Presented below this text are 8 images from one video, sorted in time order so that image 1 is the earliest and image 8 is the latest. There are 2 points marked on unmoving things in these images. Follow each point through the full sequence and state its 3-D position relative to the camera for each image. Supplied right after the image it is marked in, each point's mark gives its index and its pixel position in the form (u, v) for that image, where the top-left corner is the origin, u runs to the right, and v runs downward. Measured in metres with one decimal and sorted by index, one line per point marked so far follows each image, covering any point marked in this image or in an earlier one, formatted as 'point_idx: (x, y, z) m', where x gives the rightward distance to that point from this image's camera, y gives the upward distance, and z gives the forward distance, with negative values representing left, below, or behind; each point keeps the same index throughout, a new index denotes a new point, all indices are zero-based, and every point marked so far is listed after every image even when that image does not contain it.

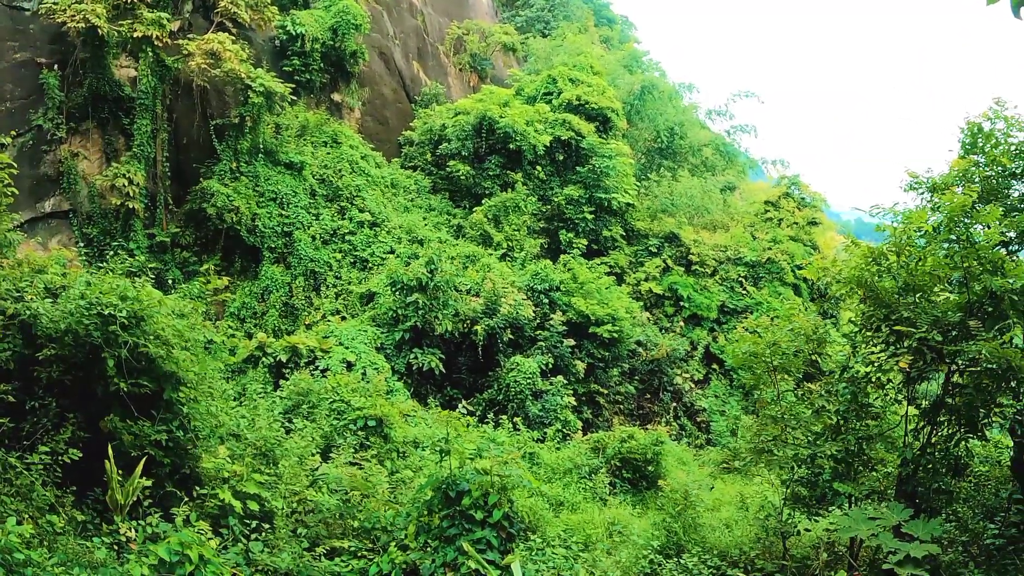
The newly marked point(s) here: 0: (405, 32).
0: (-2.1, +5.0, +12.5) m
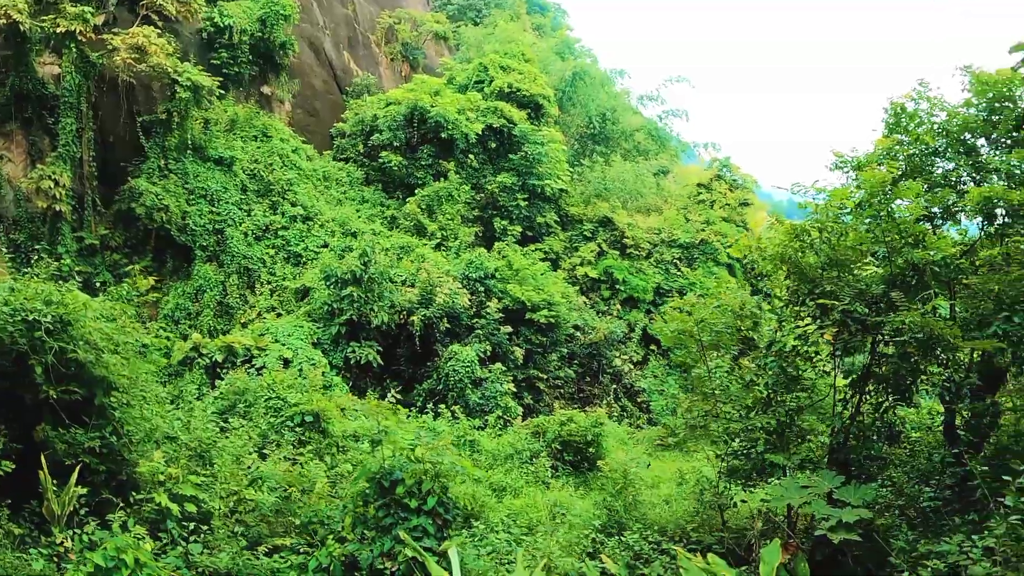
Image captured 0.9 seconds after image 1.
0: (-3.4, +5.1, +12.3) m
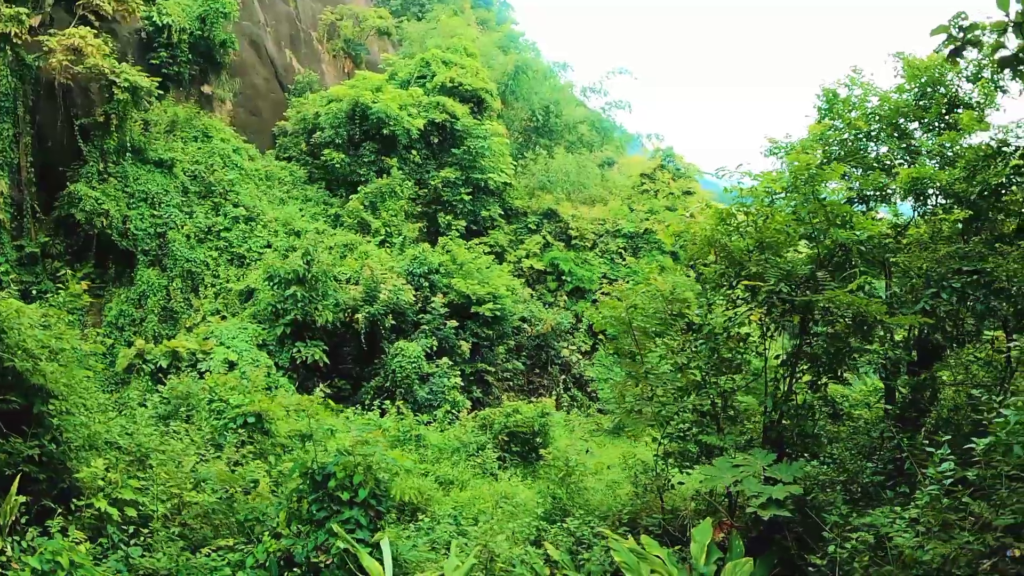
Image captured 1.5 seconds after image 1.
0: (-4.4, +5.1, +12.1) m
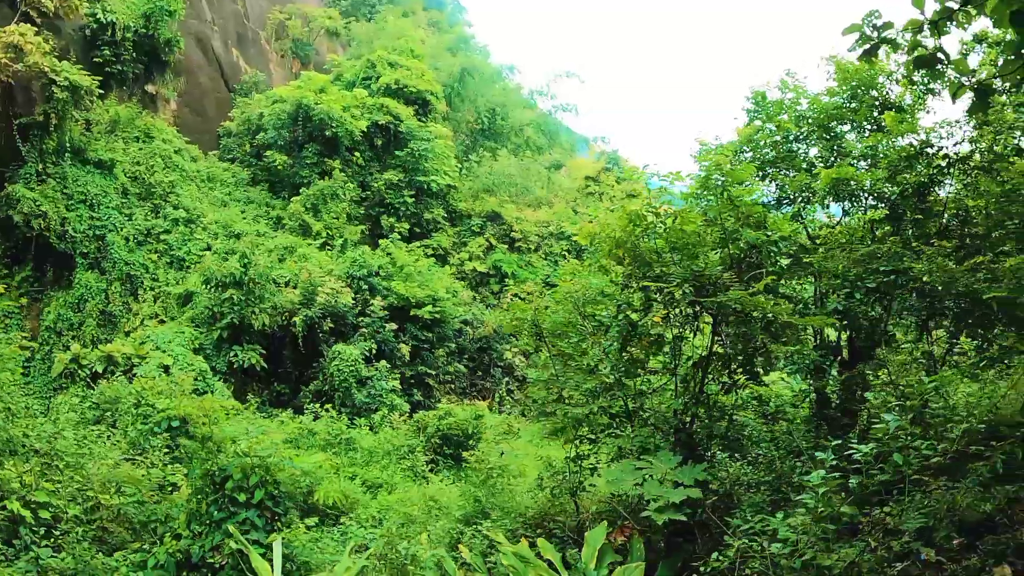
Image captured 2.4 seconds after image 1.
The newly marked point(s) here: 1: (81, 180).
0: (-5.3, +5.0, +12.0) m
1: (-5.9, +1.5, +8.9) m
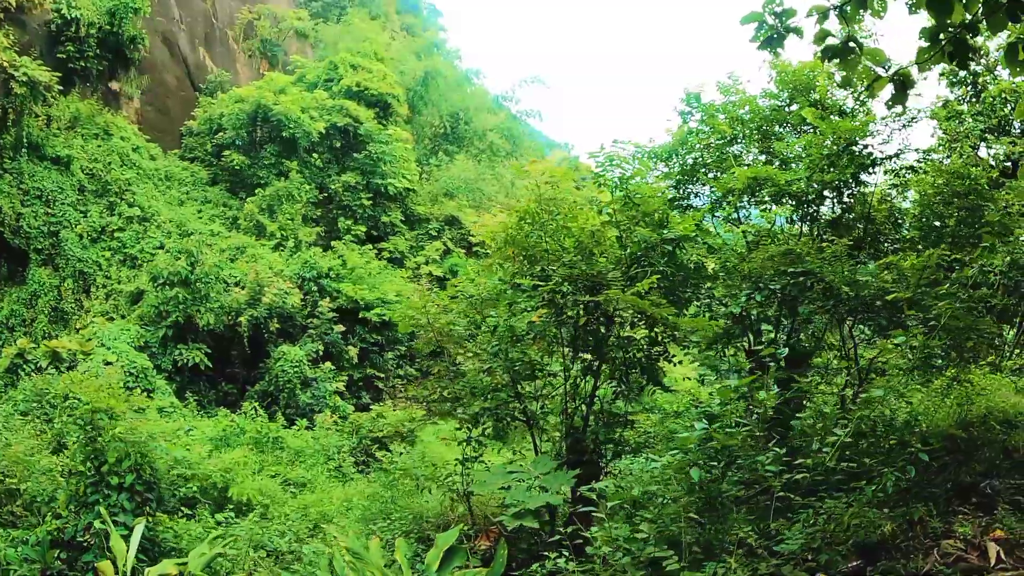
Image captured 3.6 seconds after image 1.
0: (-5.9, +5.0, +12.0) m
1: (-6.5, +1.5, +8.8) m
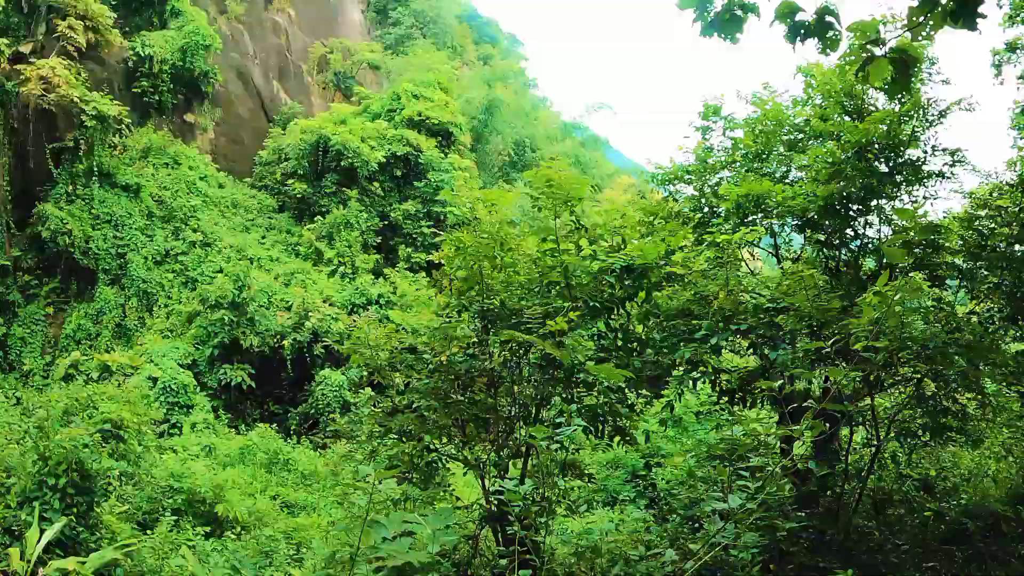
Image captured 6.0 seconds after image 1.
0: (-4.6, +4.6, +12.7) m
1: (-5.8, +1.3, +9.4) m
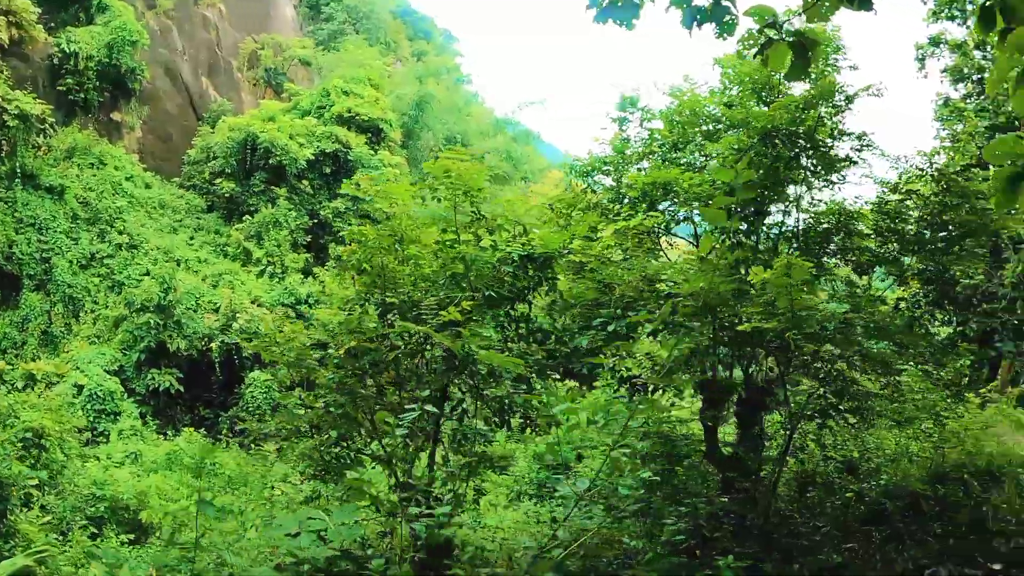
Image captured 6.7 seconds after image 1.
0: (-5.6, +4.5, +12.4) m
1: (-6.6, +1.2, +9.1) m
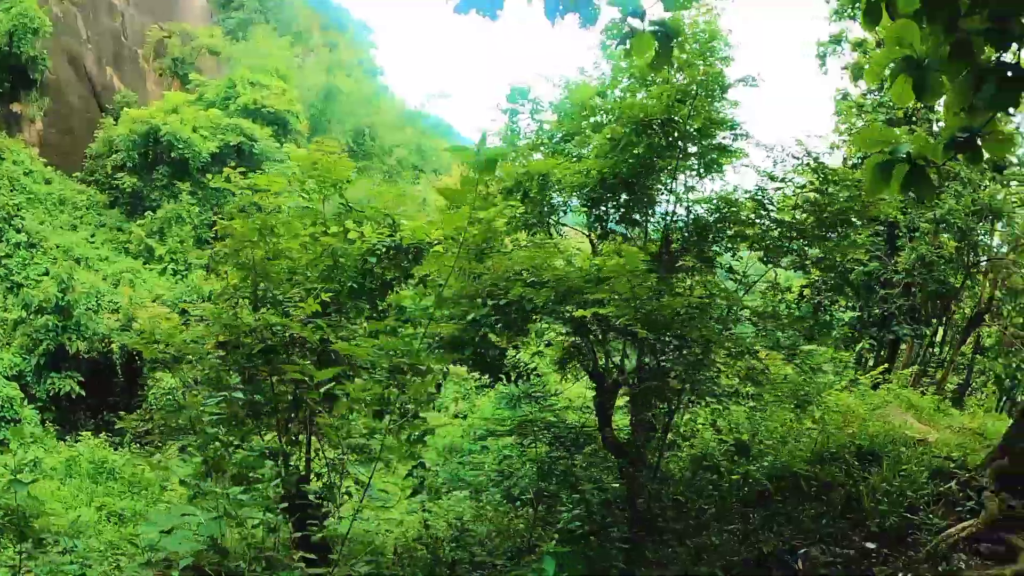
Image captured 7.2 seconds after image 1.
0: (-6.9, +4.5, +11.9) m
1: (-7.5, +1.1, +8.6) m
